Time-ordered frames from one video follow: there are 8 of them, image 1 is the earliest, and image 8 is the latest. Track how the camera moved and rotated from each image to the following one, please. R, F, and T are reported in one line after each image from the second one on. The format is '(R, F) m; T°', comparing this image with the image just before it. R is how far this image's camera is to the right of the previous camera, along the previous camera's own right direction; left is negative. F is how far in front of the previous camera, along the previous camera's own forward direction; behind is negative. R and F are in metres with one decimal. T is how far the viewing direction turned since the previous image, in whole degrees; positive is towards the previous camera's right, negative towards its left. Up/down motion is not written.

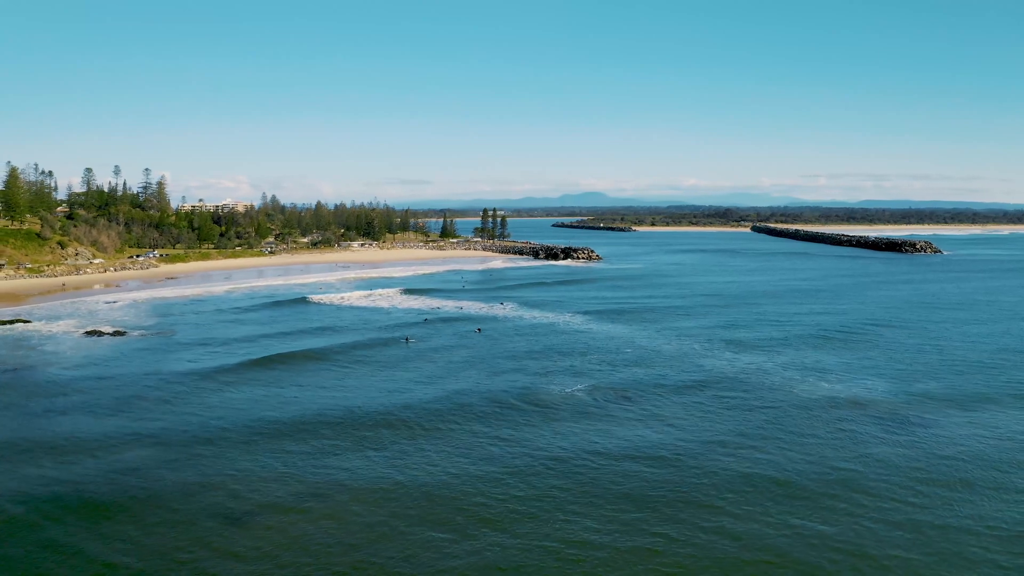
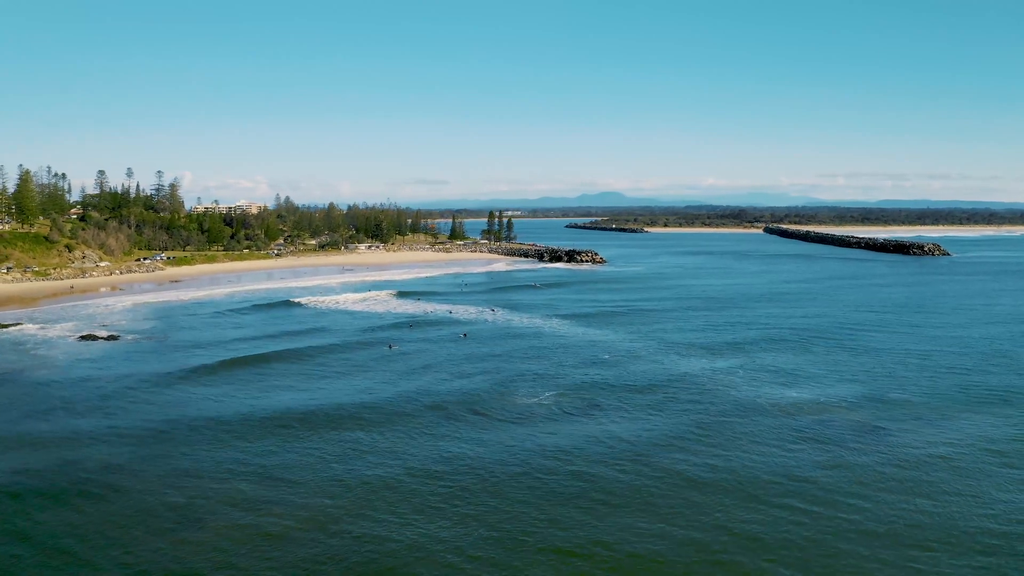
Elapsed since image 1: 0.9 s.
(+1.3, -0.4) m; -1°
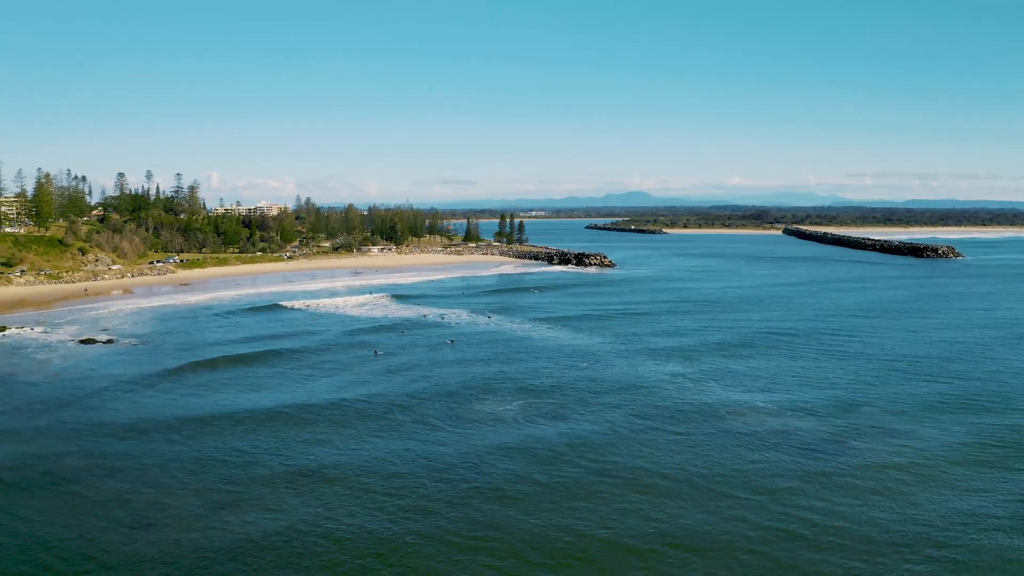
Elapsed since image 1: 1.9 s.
(+1.5, -0.5) m; -1°
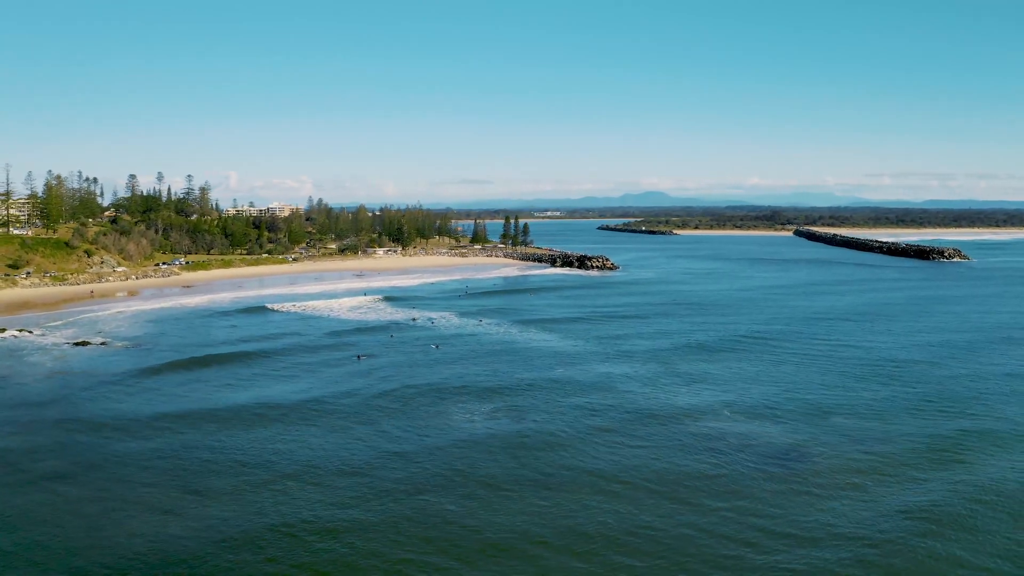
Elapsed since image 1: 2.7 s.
(+1.3, -0.5) m; -1°
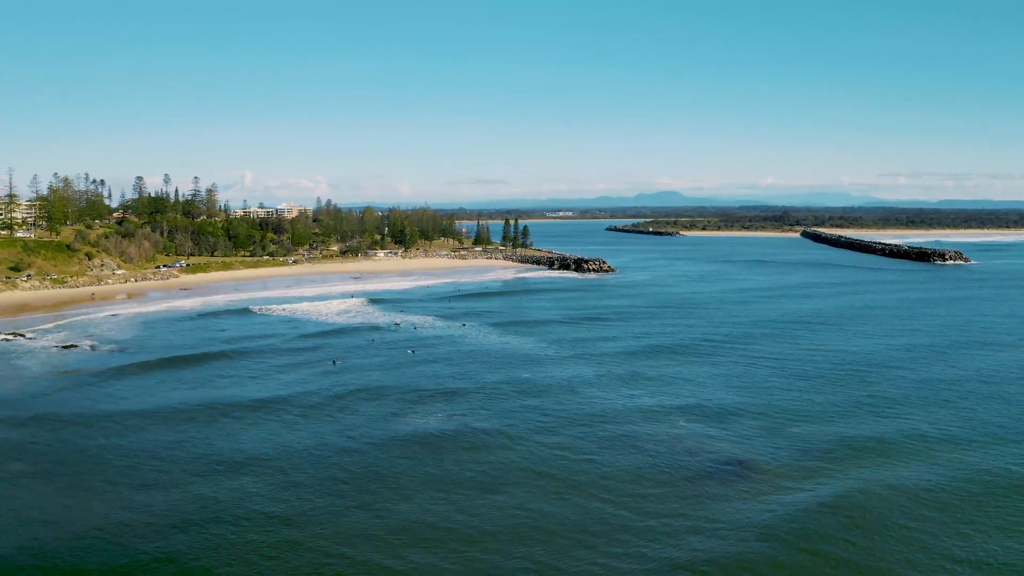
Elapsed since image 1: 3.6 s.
(+1.6, -0.8) m; 0°
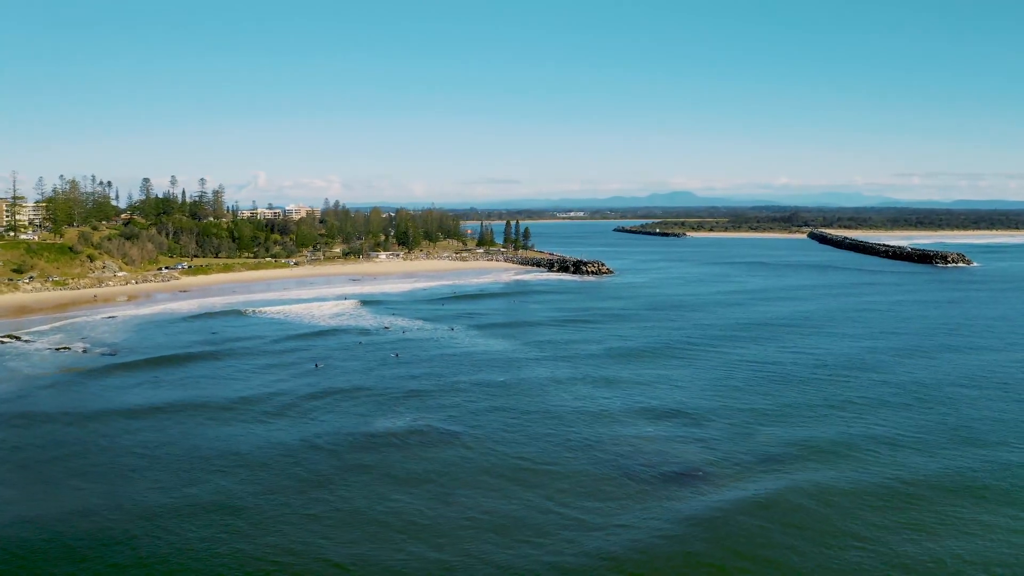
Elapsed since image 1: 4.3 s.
(+1.2, -0.5) m; 0°
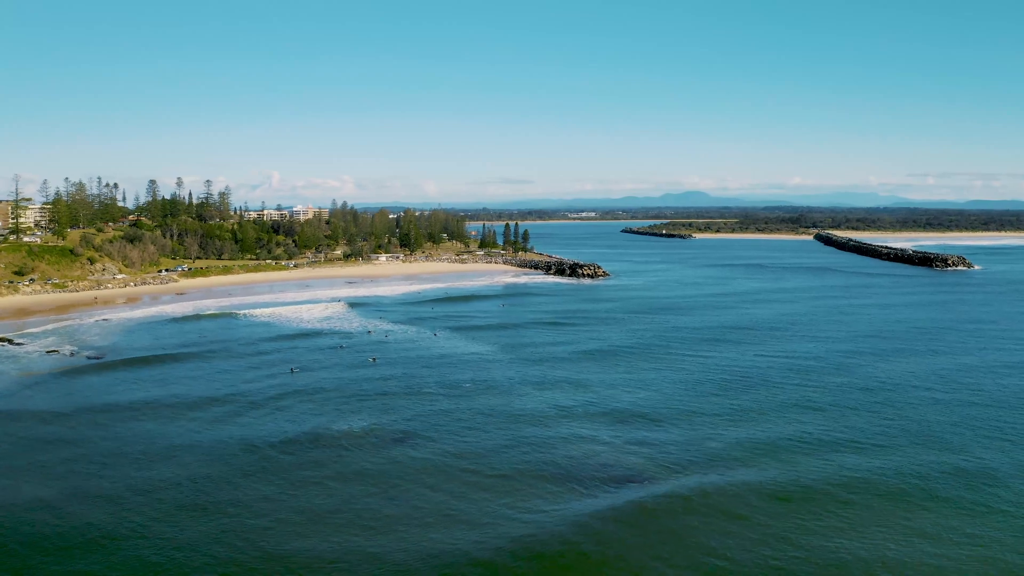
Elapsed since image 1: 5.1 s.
(+1.6, -0.7) m; 0°
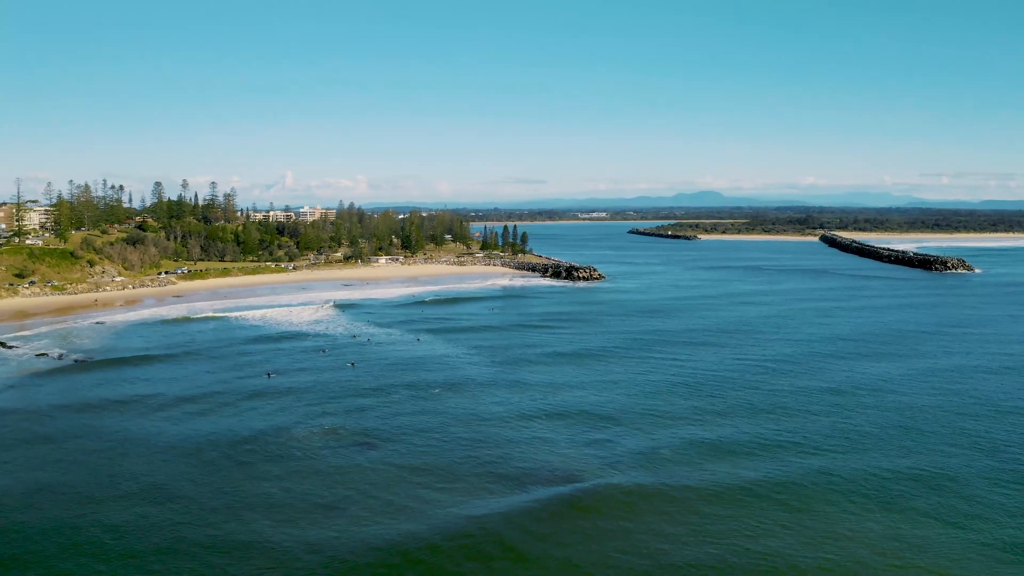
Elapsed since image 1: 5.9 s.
(+1.4, -0.7) m; 0°
